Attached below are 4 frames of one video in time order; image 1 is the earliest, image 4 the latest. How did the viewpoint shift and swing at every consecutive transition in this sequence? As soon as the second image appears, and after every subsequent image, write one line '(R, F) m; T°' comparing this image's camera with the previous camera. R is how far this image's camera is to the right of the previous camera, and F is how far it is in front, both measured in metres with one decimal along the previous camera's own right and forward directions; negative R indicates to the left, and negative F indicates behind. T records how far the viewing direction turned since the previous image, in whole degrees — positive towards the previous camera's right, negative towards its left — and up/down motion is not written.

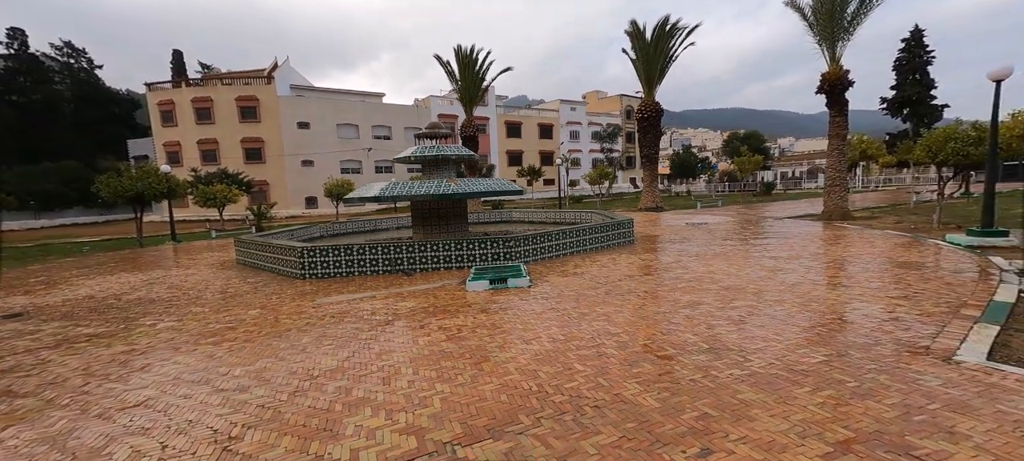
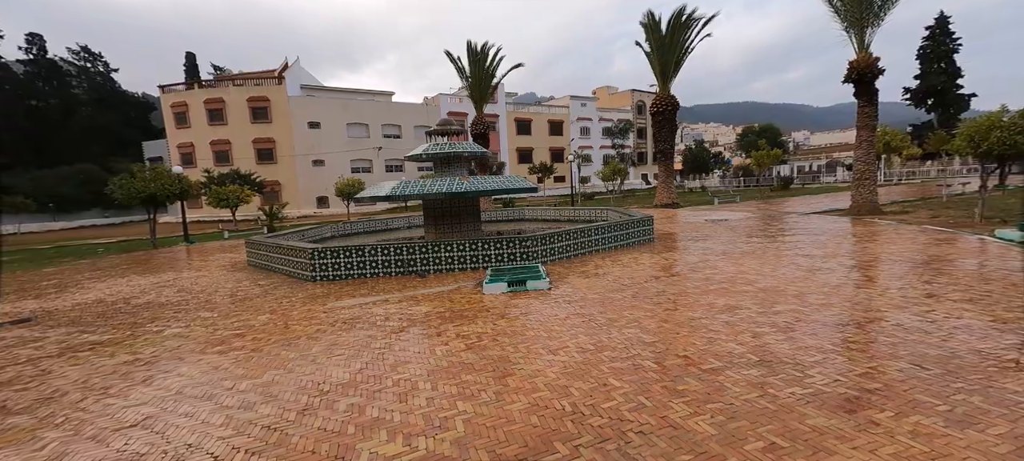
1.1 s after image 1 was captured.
(-0.1, +0.4) m; -1°
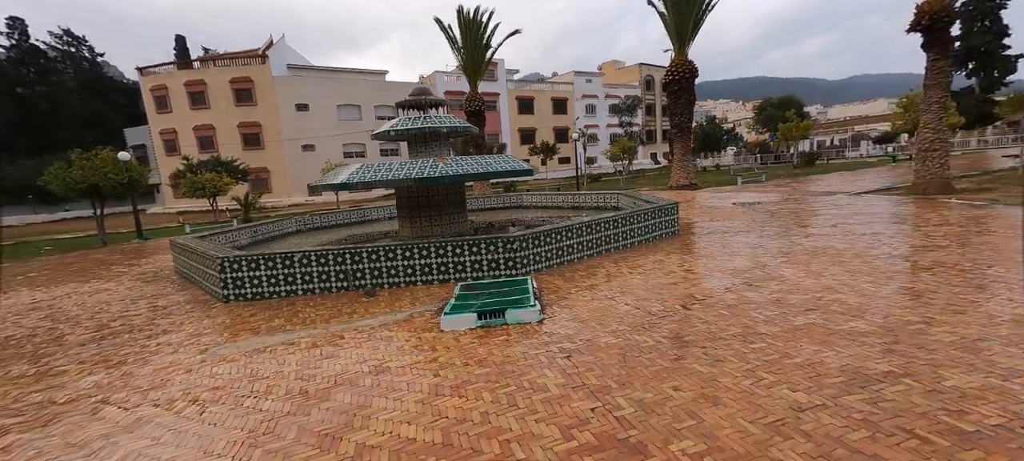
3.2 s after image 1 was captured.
(+0.4, +2.6) m; -1°
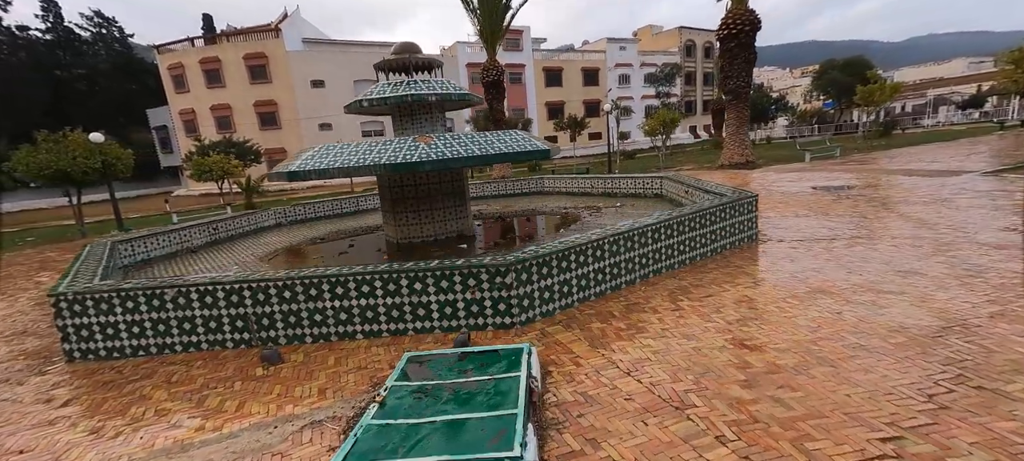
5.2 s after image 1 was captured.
(+0.4, +2.8) m; -4°
